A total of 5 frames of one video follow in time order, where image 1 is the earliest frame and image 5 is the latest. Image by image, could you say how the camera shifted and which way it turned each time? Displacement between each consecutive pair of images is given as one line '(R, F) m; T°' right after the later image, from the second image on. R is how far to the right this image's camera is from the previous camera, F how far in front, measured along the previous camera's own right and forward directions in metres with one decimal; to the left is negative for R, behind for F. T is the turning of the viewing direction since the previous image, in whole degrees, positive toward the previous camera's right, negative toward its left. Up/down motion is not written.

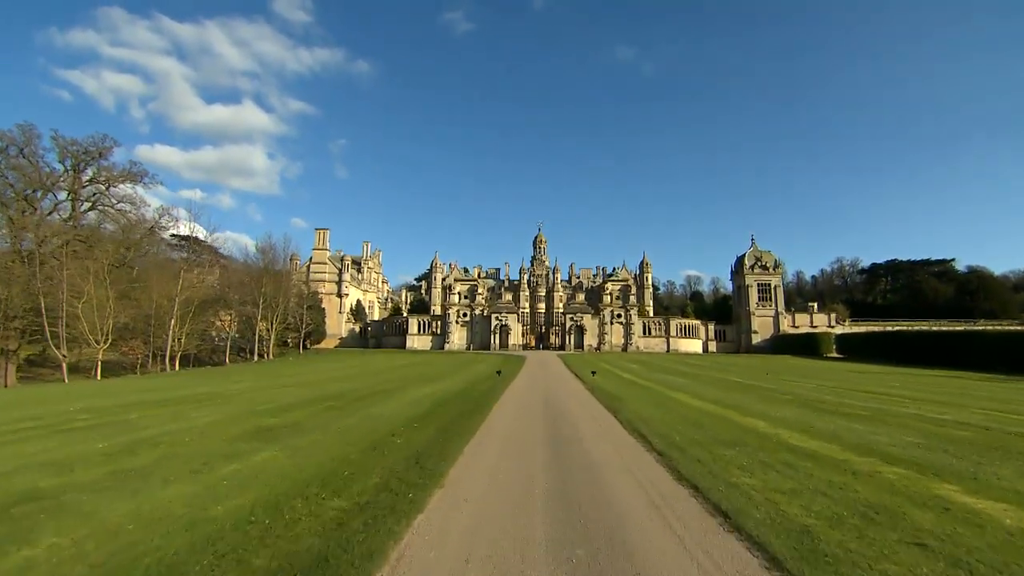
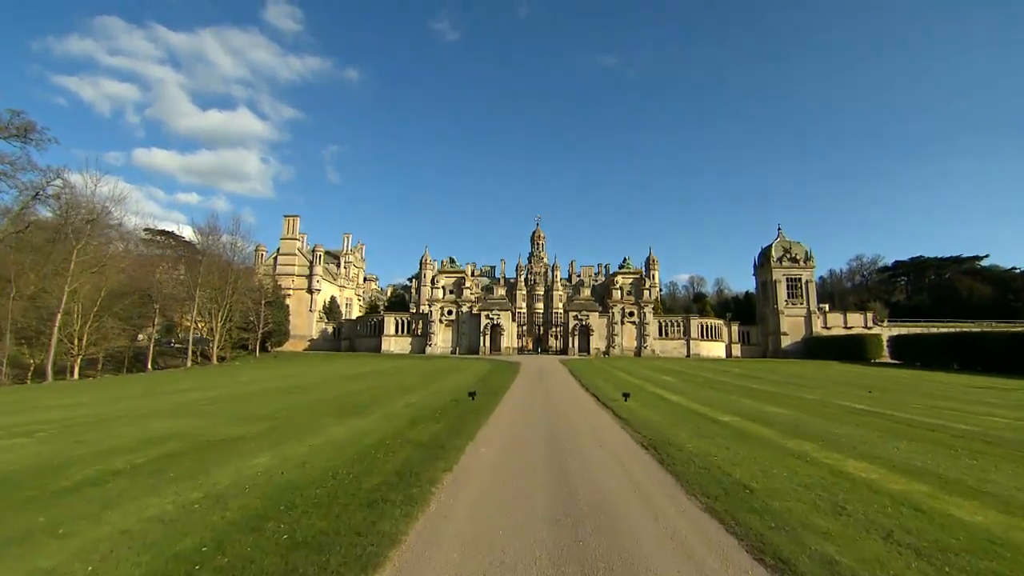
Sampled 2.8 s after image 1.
(+0.4, +8.5) m; 0°
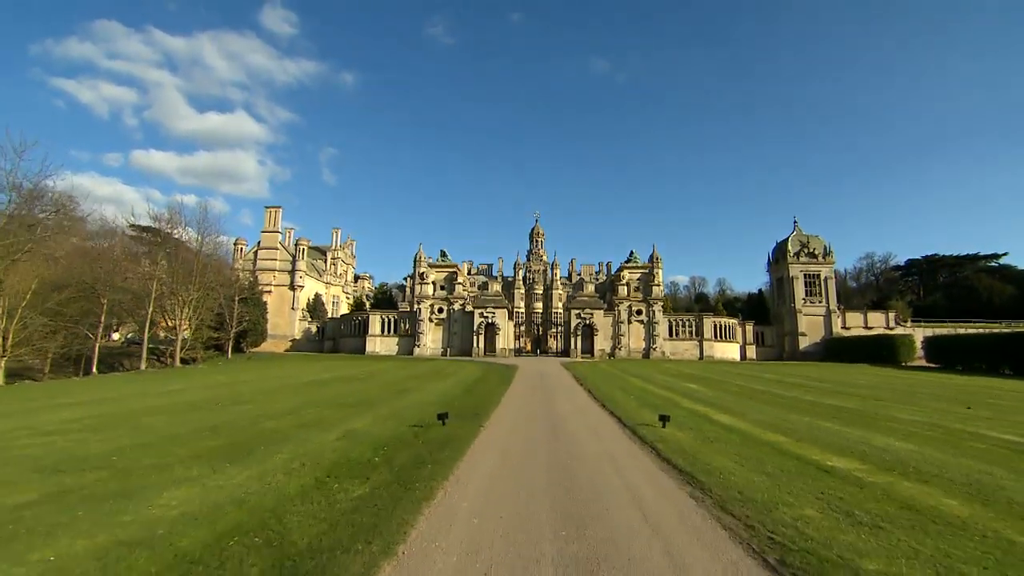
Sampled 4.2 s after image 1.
(+0.2, +4.3) m; 0°
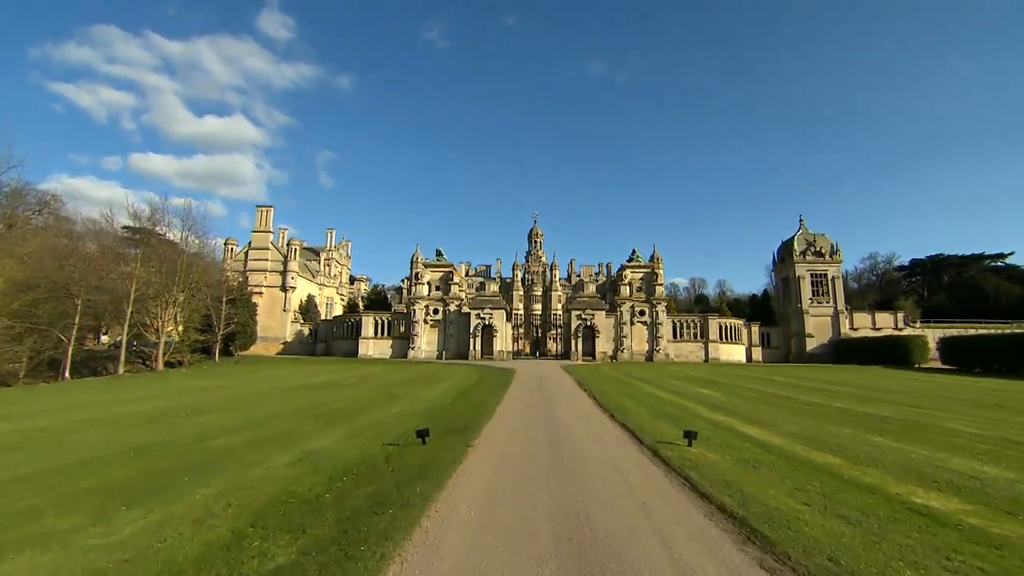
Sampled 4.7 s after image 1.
(+0.1, +1.6) m; 0°
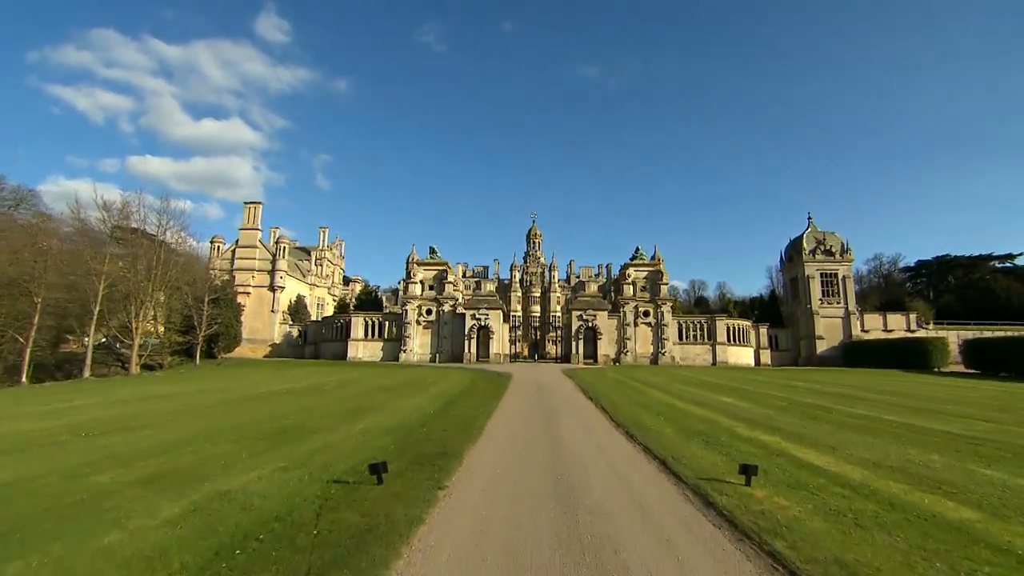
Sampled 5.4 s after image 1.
(+0.1, +2.2) m; 0°
